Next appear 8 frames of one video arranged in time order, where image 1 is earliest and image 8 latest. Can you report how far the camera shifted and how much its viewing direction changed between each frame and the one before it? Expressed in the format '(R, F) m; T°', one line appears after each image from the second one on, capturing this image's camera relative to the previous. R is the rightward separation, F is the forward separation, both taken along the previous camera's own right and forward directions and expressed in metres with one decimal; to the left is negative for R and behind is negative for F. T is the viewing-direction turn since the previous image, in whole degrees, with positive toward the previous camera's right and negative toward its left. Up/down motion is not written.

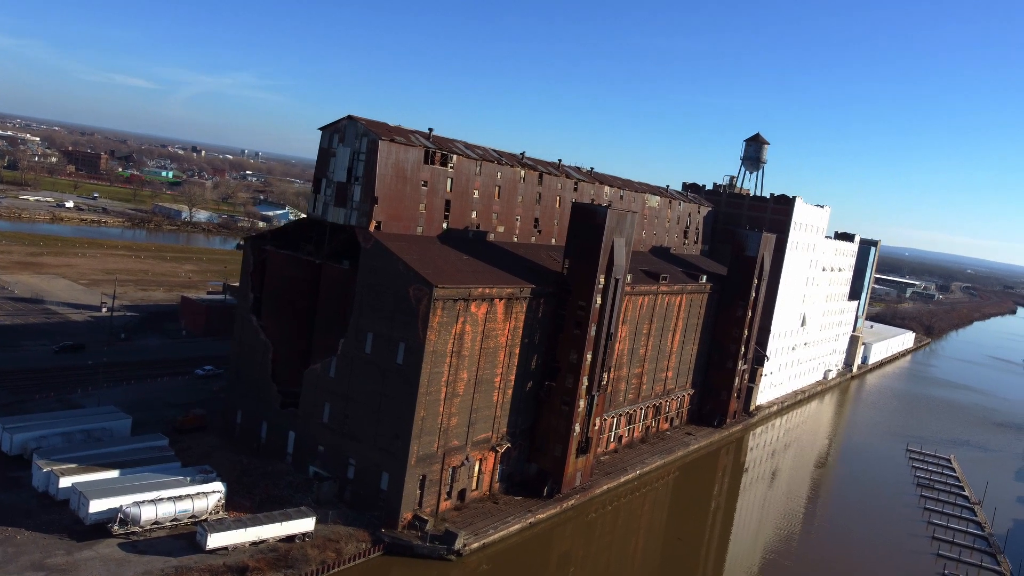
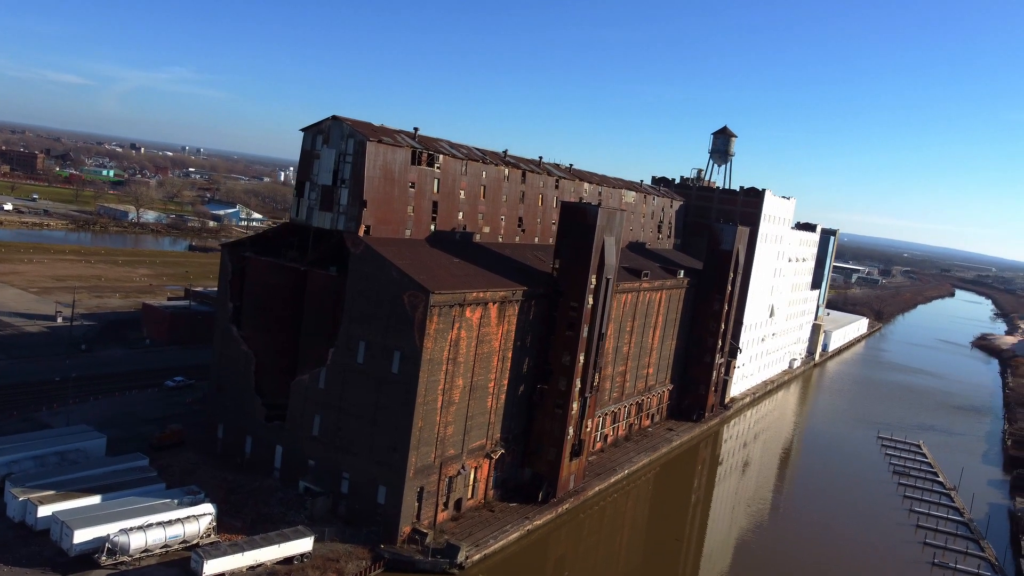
(-1.2, +0.6) m; +3°
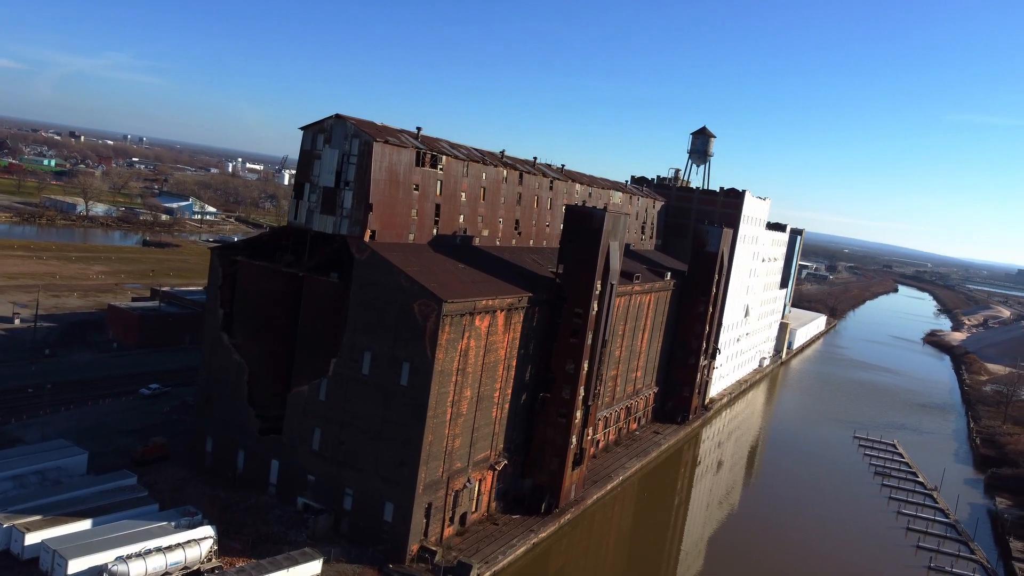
(-1.6, +0.8) m; +3°
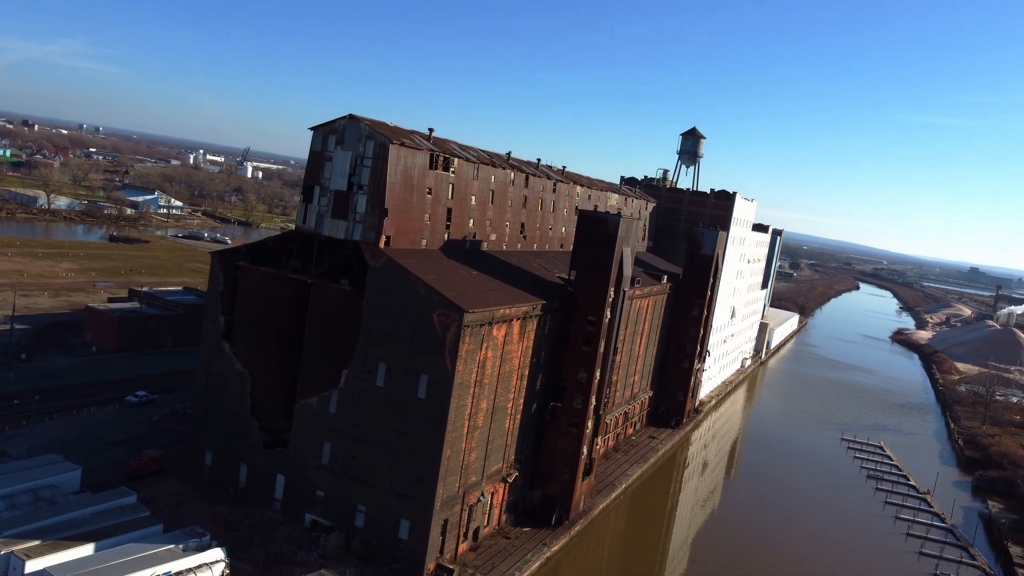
(-1.4, +0.7) m; +2°
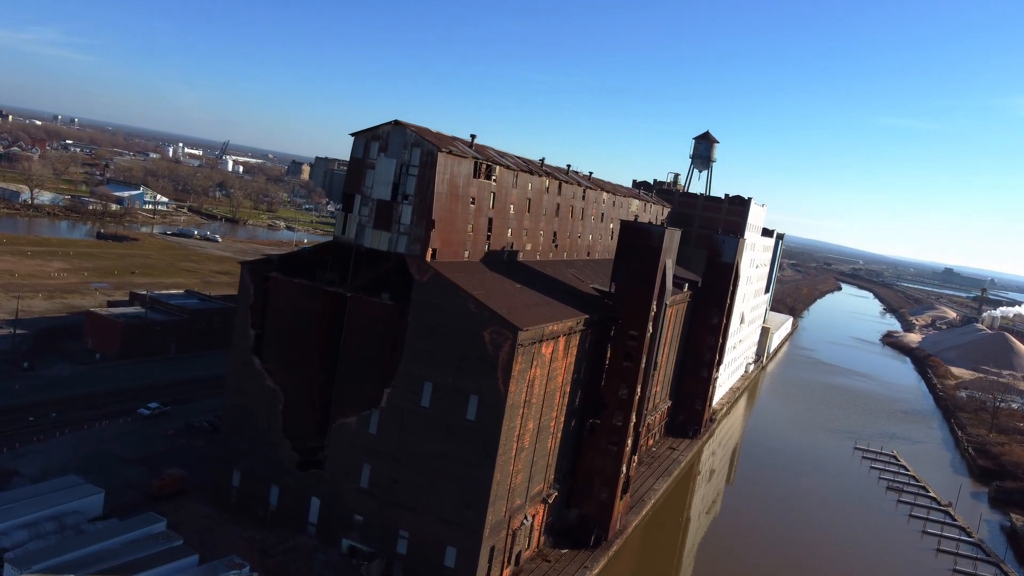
(-1.8, +1.0) m; +1°
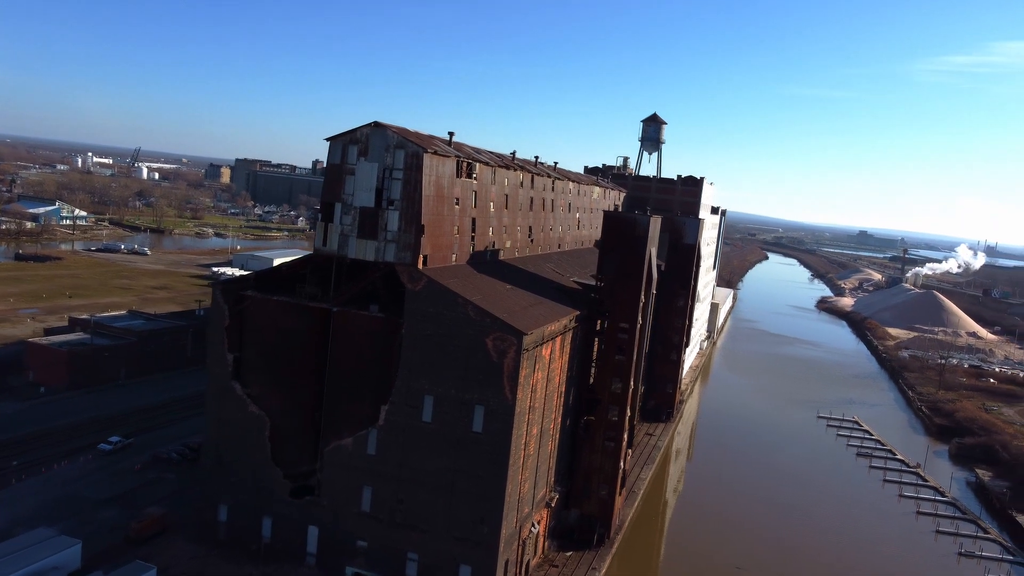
(-1.4, +0.8) m; +5°
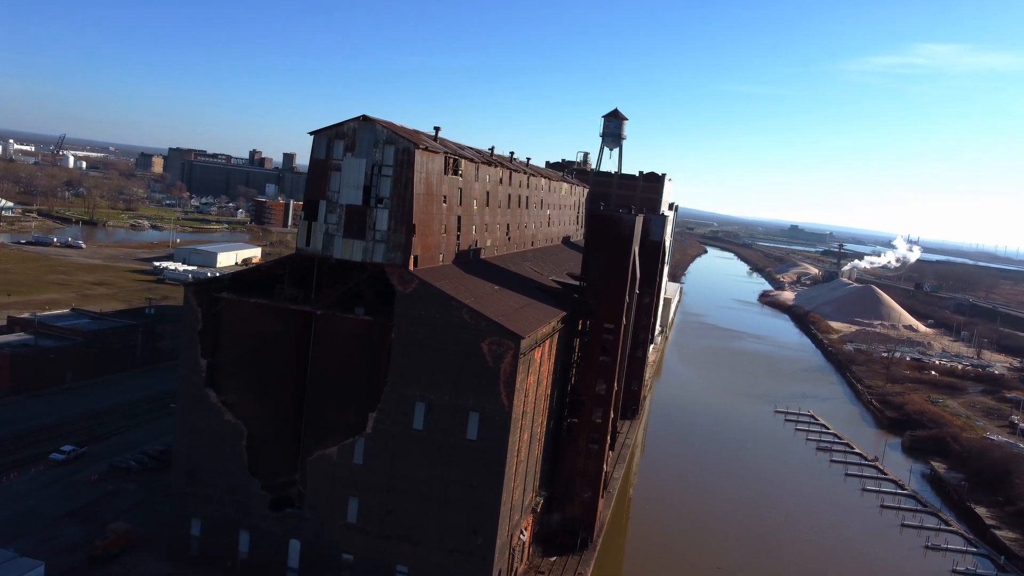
(-1.2, +0.6) m; +4°
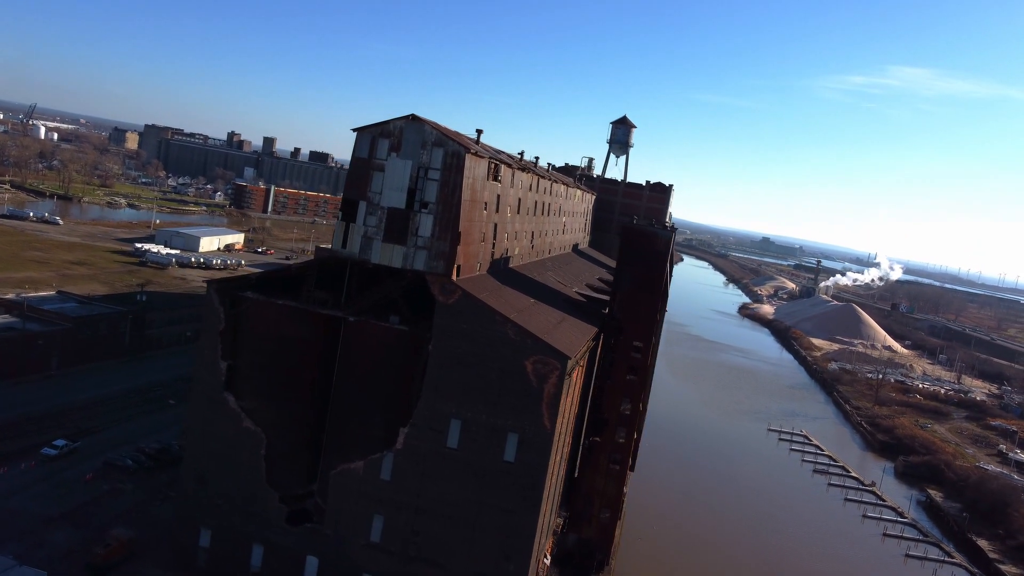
(-1.7, +0.8) m; +2°
